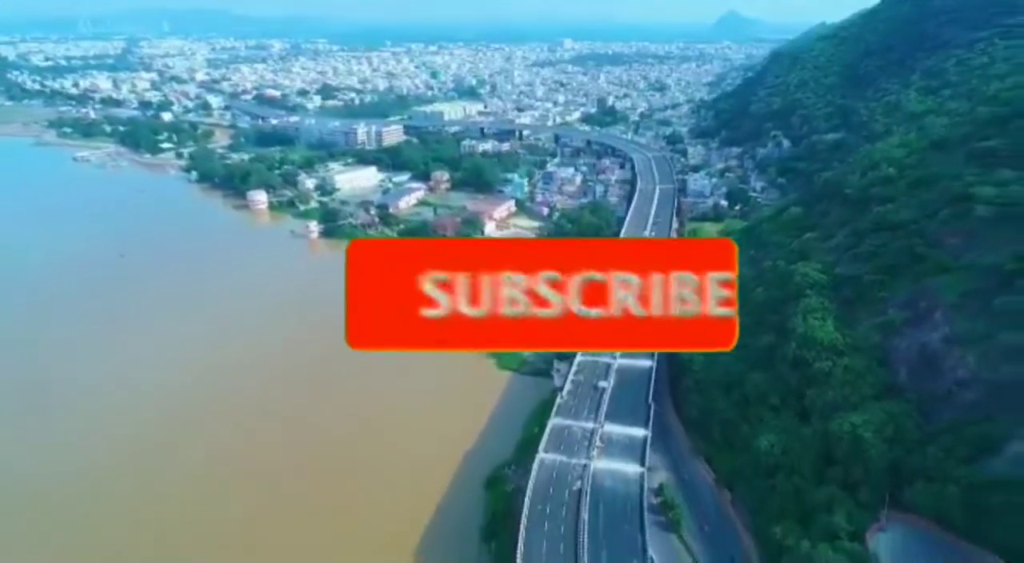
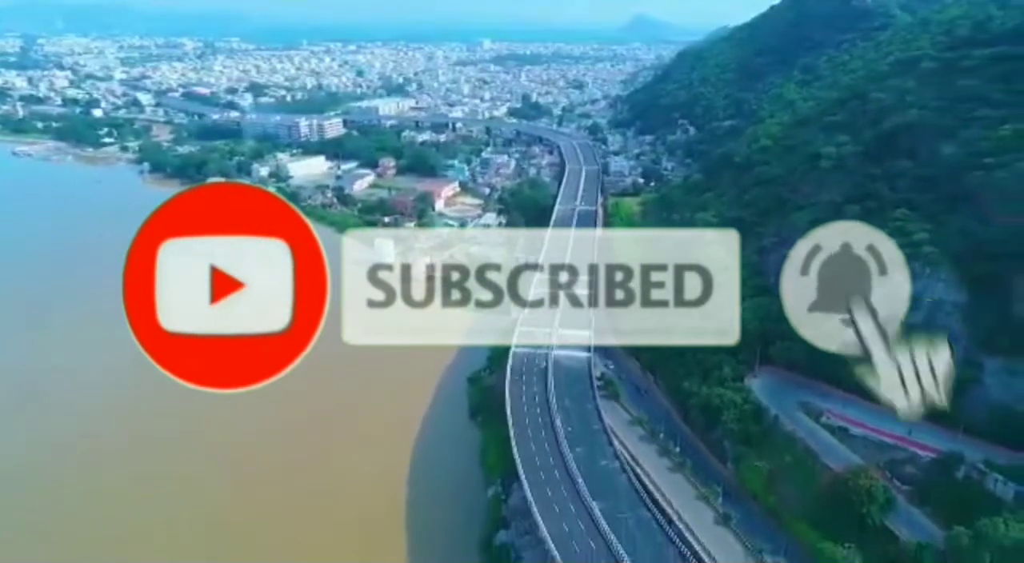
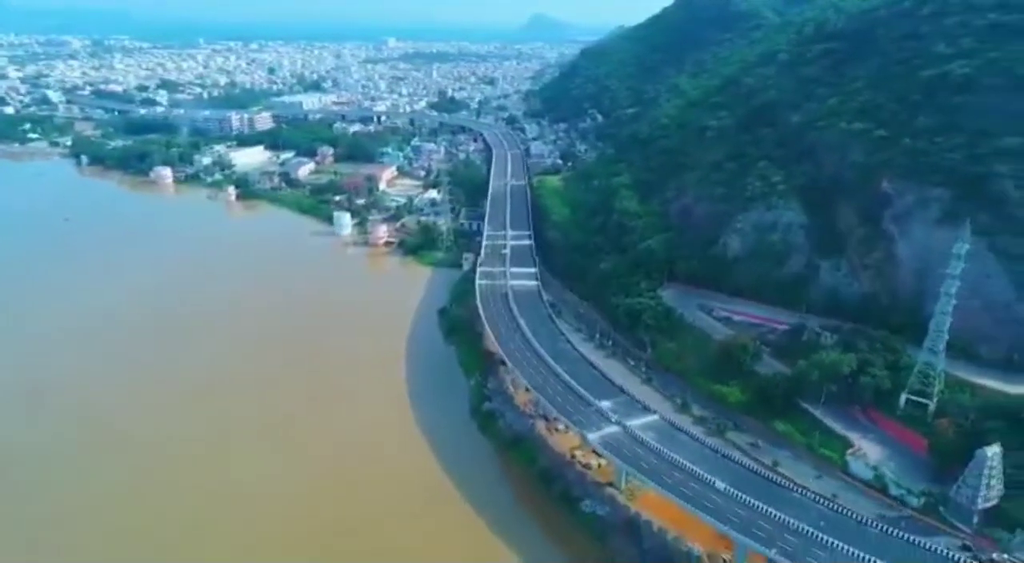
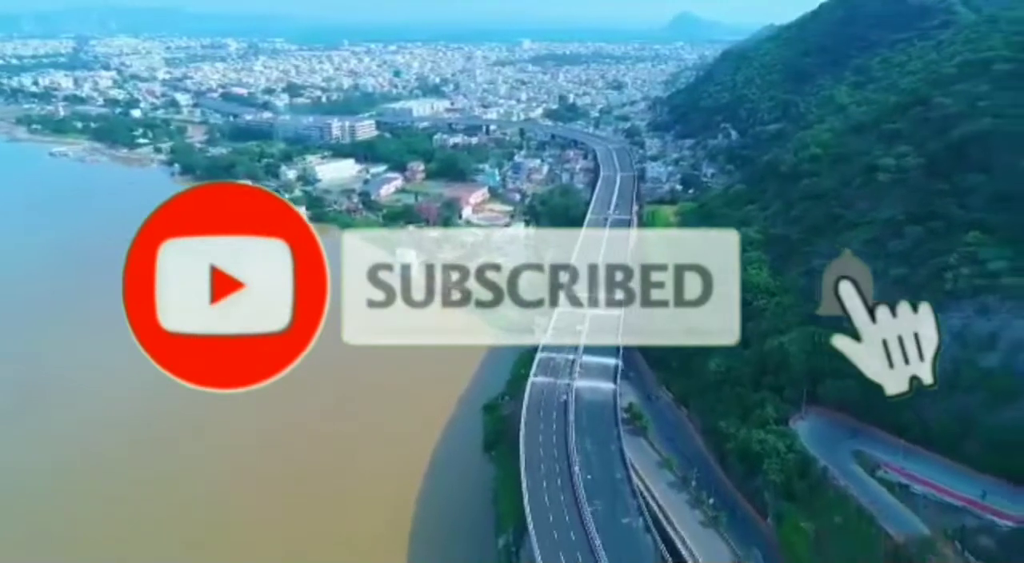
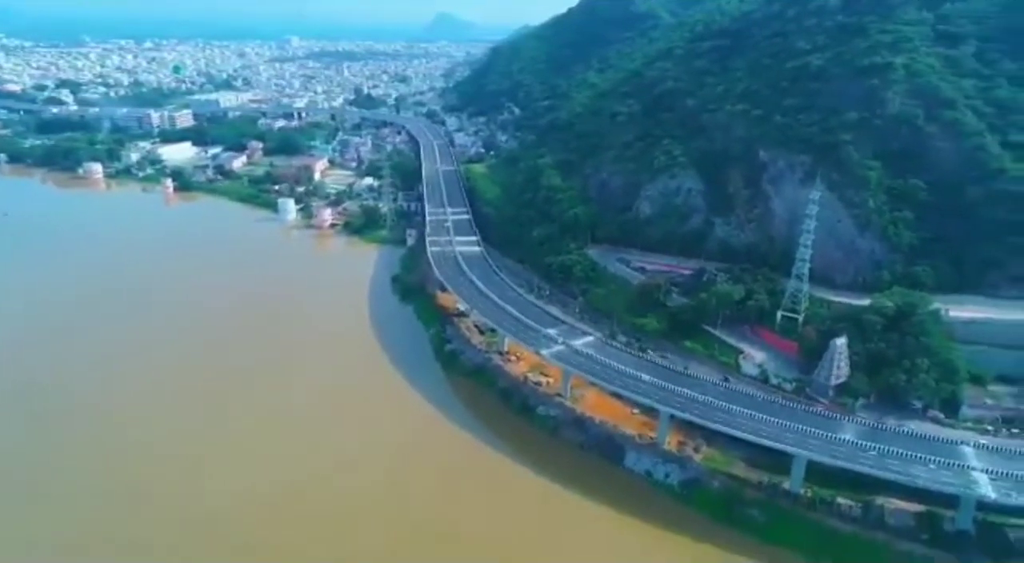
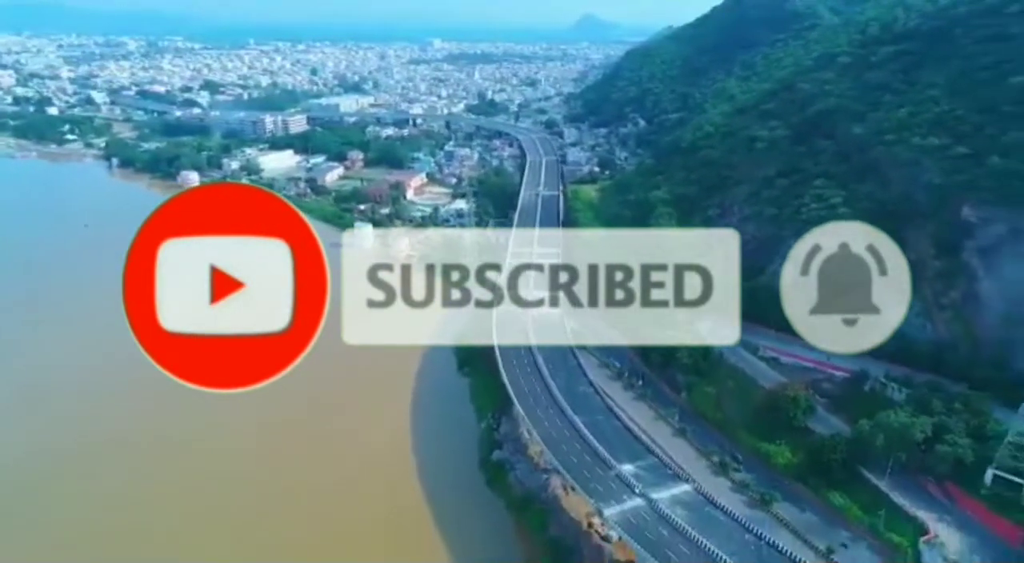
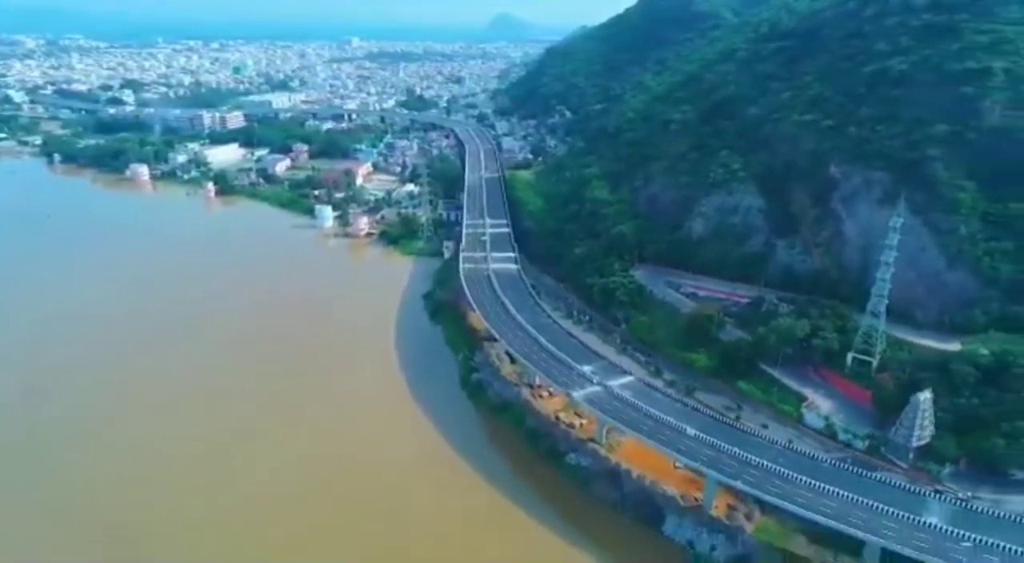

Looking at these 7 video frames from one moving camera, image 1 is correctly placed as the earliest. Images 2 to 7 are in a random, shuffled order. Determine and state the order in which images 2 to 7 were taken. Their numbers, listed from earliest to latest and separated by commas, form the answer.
4, 2, 6, 3, 7, 5
